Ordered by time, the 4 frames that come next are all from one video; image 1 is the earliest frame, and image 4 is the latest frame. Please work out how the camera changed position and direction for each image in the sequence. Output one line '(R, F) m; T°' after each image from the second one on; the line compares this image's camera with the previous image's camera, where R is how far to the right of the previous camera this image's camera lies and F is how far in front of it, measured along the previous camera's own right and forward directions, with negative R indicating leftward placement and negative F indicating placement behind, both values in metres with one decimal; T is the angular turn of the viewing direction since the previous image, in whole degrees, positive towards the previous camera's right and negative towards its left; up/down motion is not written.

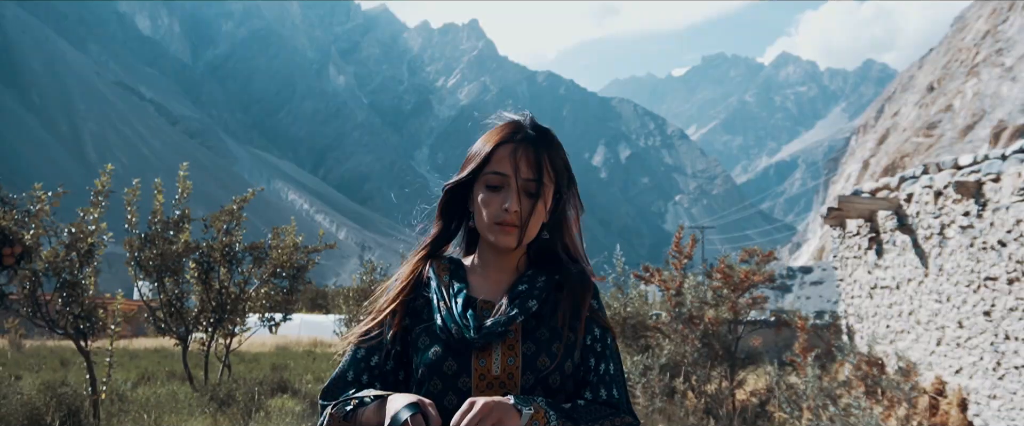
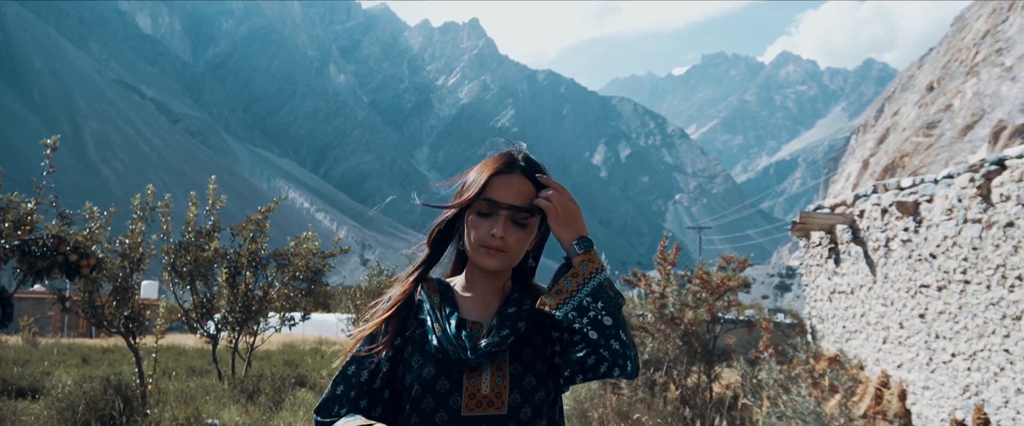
(0.0, -0.6) m; 0°
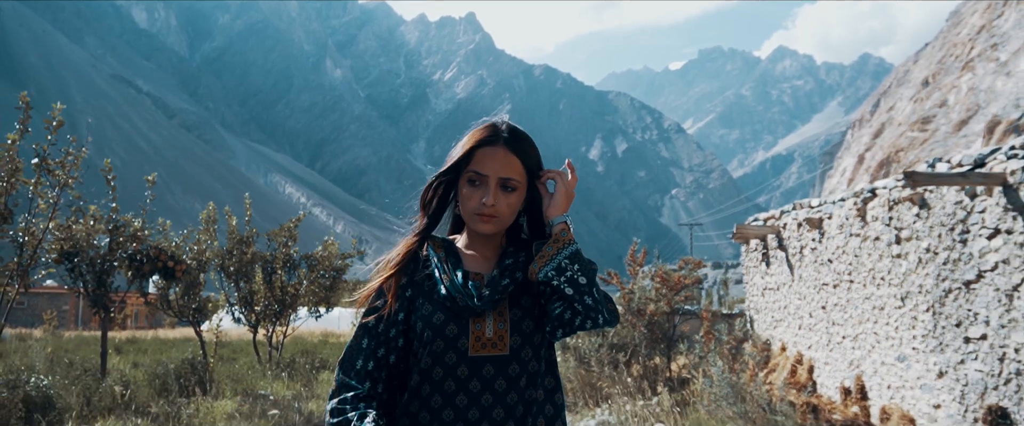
(0.0, -1.2) m; 0°
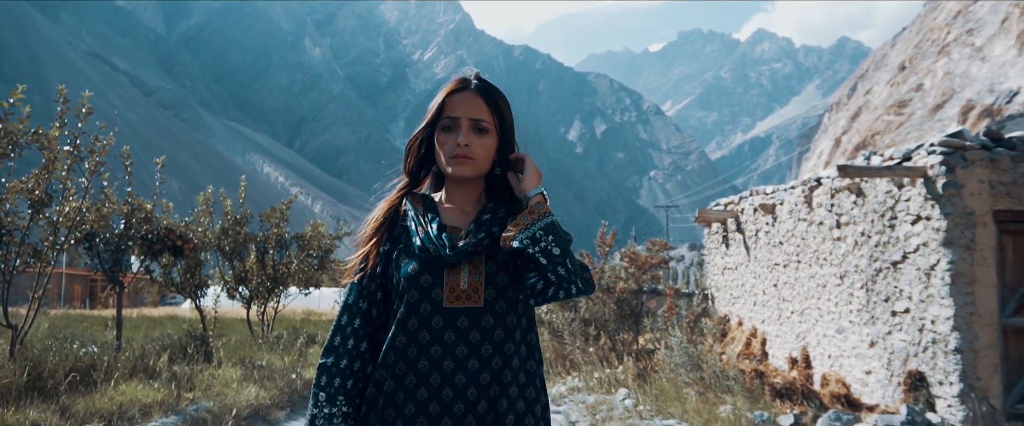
(0.0, -0.5) m; +1°
